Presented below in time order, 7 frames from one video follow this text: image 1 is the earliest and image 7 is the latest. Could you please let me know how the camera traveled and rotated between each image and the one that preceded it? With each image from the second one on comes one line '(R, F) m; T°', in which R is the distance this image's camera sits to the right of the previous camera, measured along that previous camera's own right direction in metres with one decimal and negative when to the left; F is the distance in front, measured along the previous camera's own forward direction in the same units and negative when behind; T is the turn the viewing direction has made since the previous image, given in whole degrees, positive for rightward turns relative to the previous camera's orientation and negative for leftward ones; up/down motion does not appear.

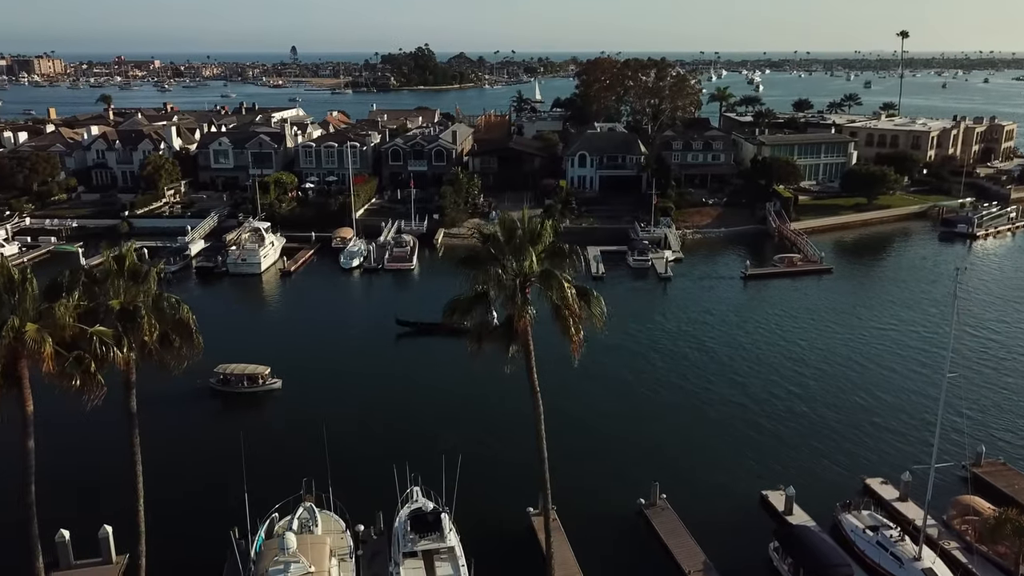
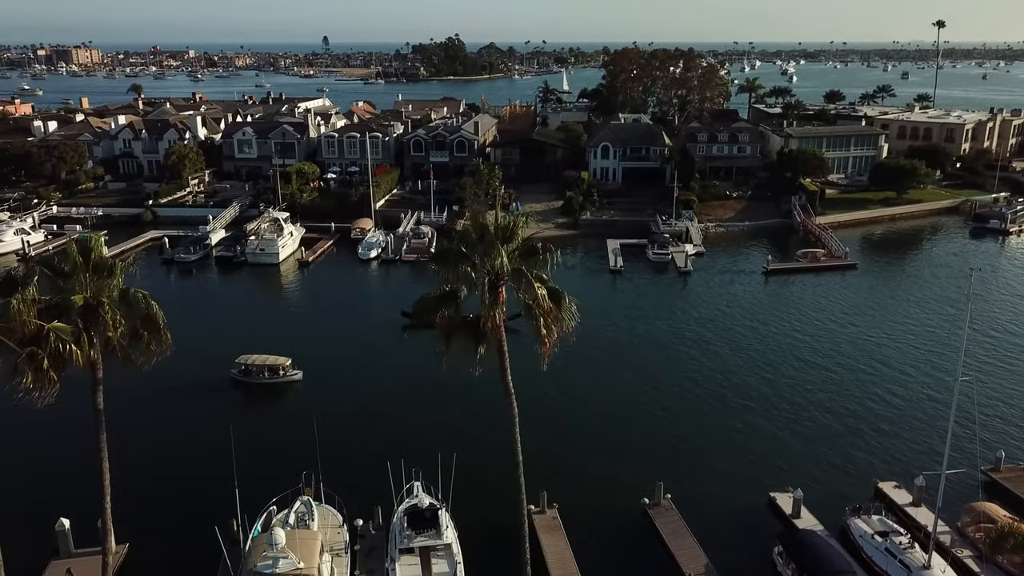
(+0.8, +0.4) m; -2°
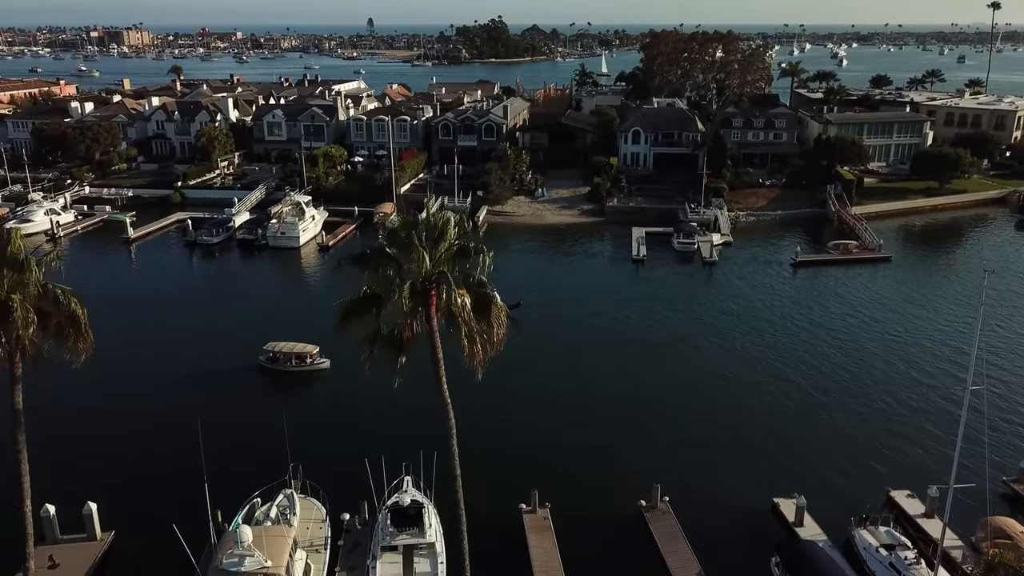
(+1.4, +0.8) m; -3°
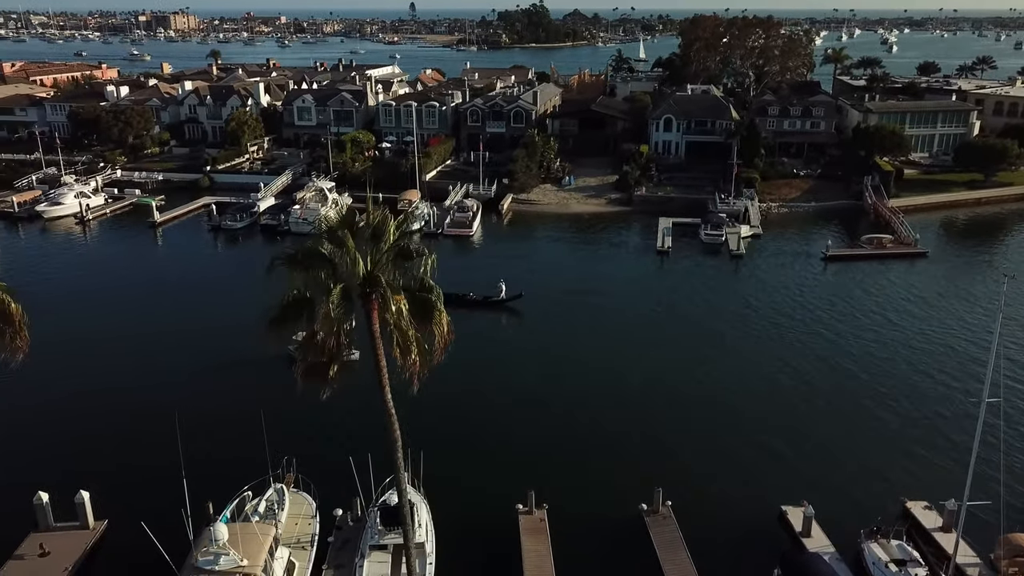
(+1.2, +0.7) m; -3°
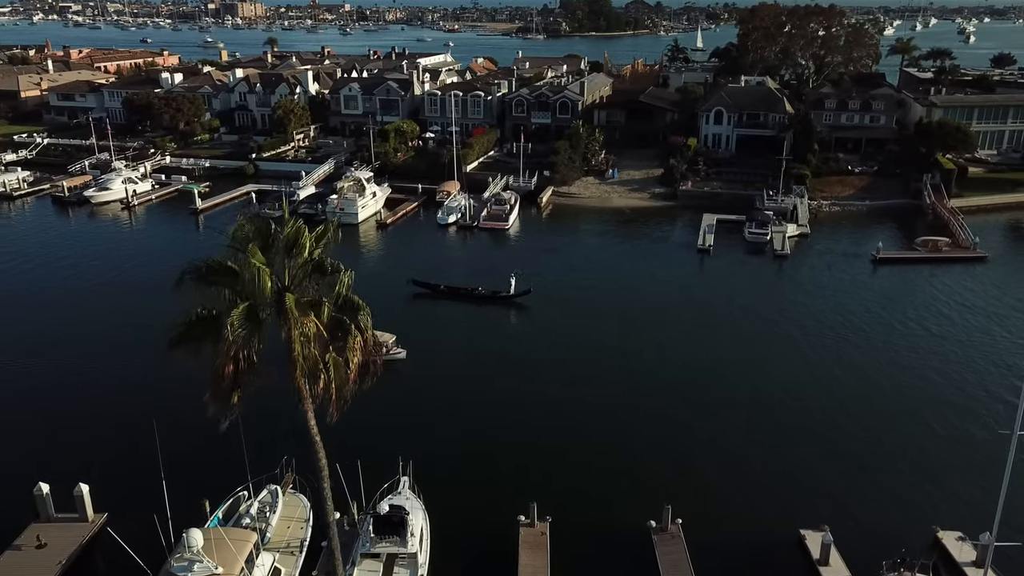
(+1.4, +1.0) m; -4°
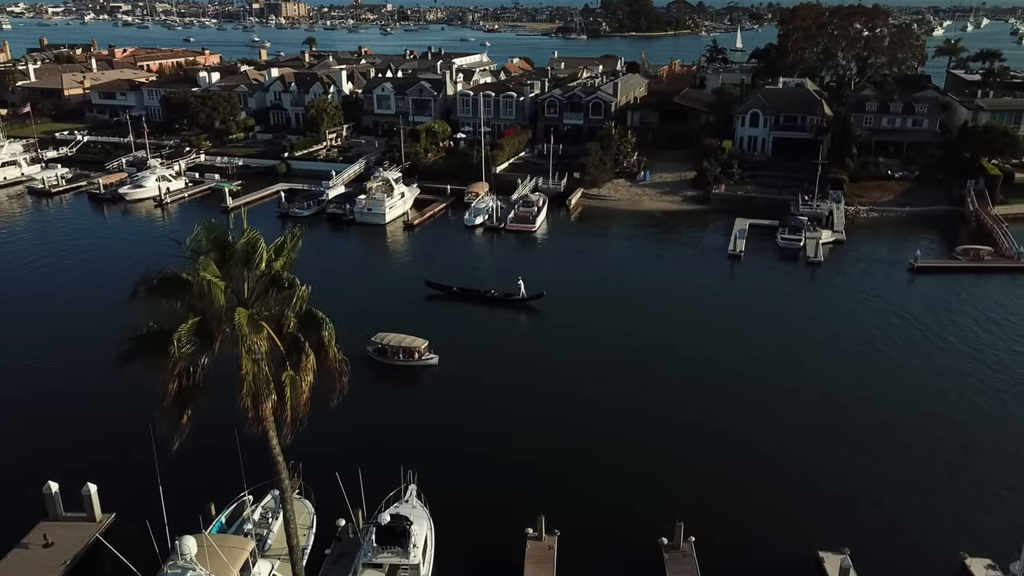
(+0.7, +0.5) m; -3°
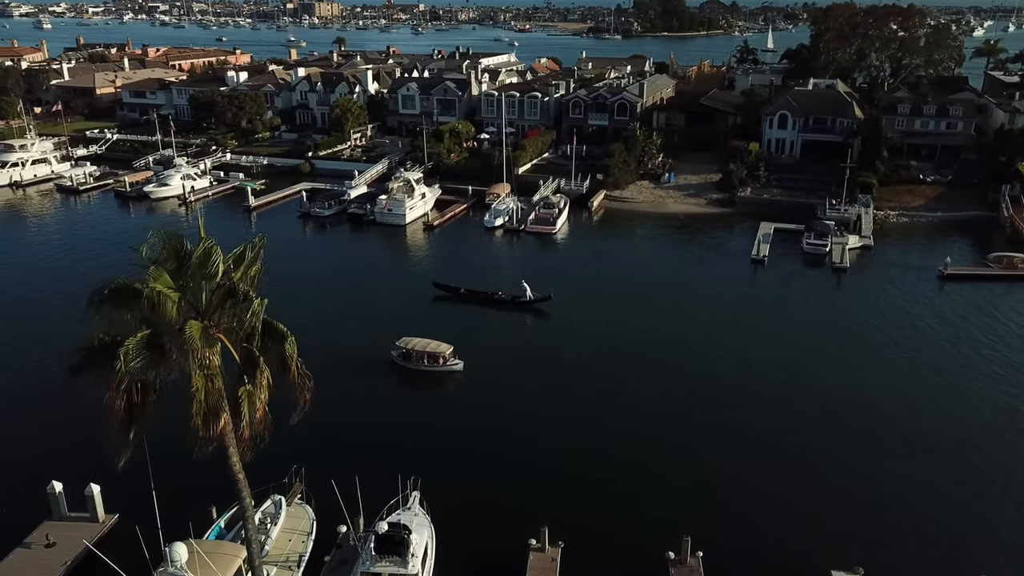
(+0.6, +0.4) m; -2°
